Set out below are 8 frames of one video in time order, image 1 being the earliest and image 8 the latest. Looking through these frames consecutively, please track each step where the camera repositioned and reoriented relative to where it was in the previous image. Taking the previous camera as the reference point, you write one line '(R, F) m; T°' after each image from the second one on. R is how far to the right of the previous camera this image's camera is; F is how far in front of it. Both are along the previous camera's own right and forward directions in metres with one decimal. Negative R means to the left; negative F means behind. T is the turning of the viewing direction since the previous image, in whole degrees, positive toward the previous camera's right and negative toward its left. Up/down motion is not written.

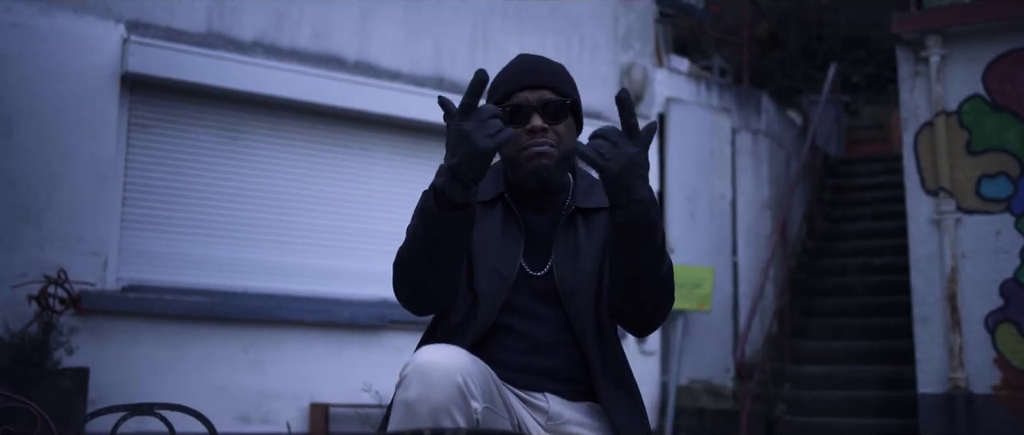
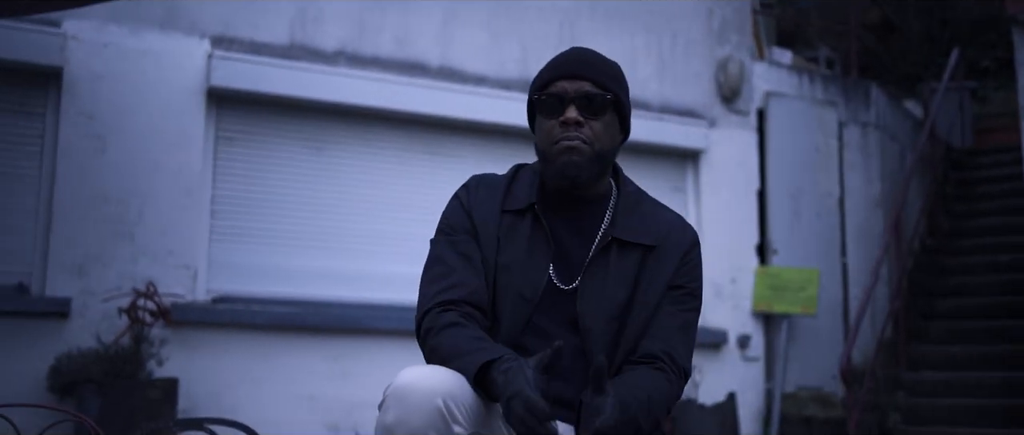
(+0.2, +0.1) m; -7°
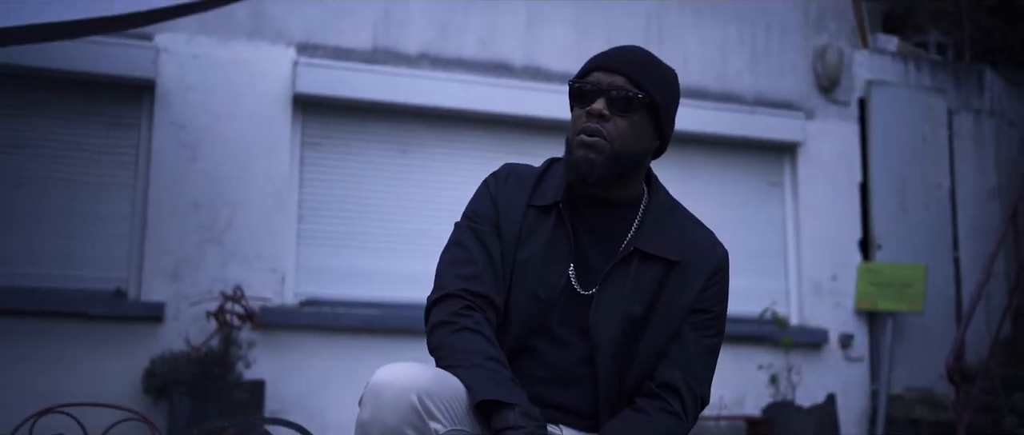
(+0.2, +0.1) m; -7°
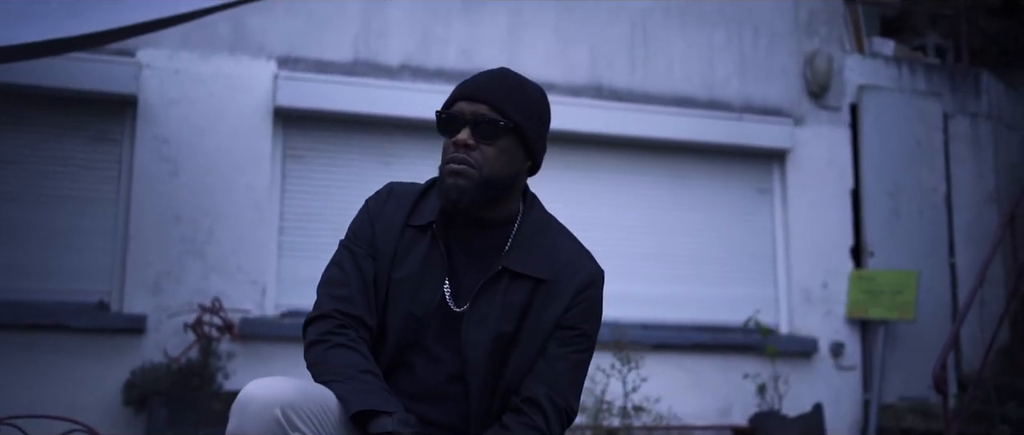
(+0.3, 0.0) m; -2°
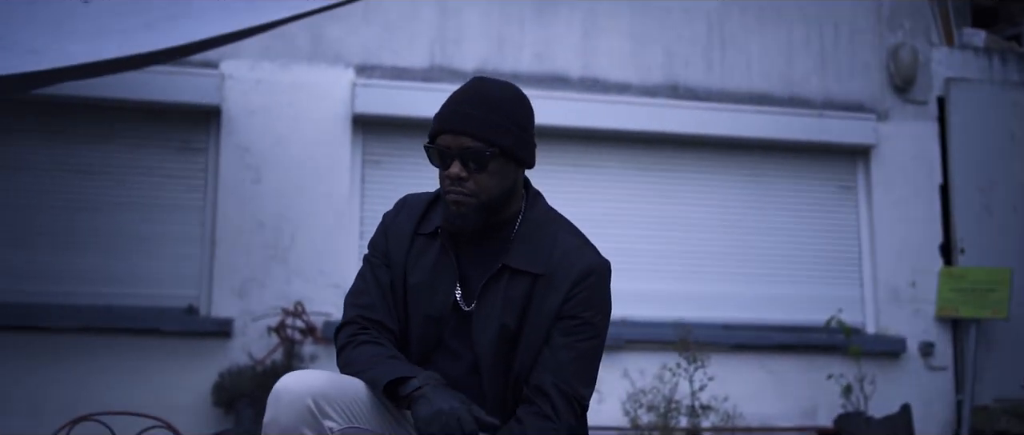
(+0.1, 0.0) m; -5°
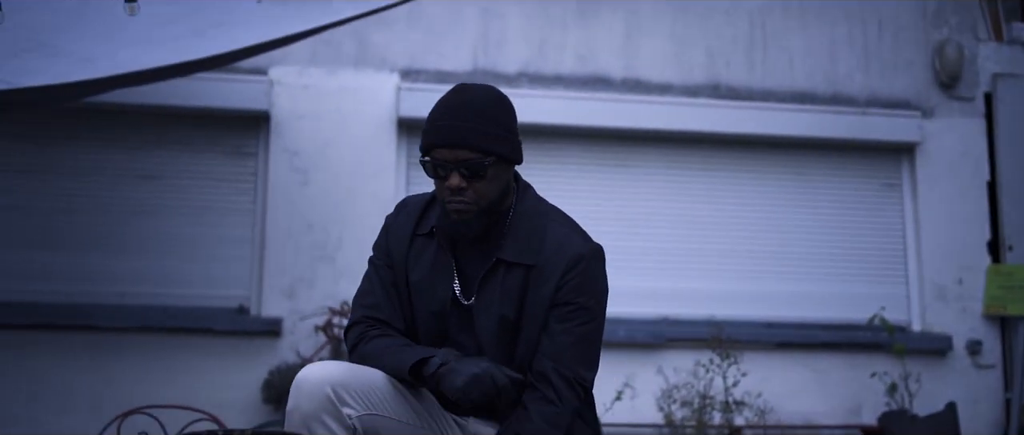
(+0.1, -0.1) m; -3°
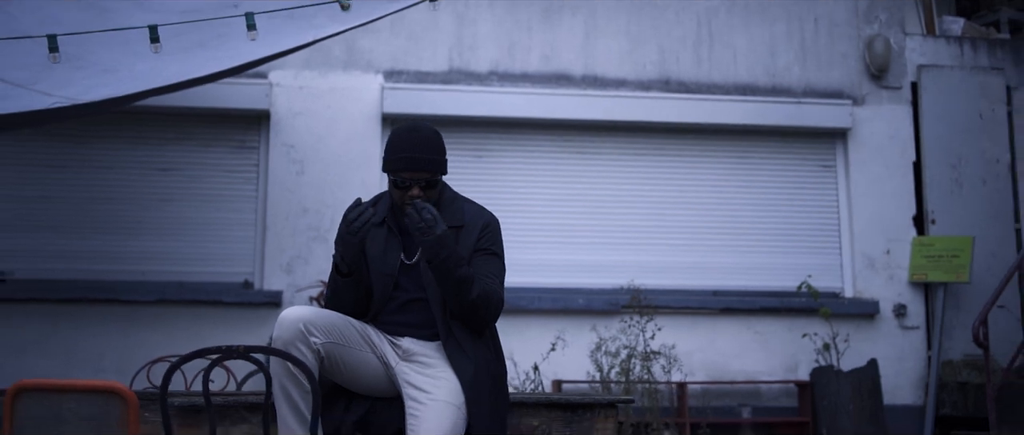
(+0.3, -0.8) m; -1°
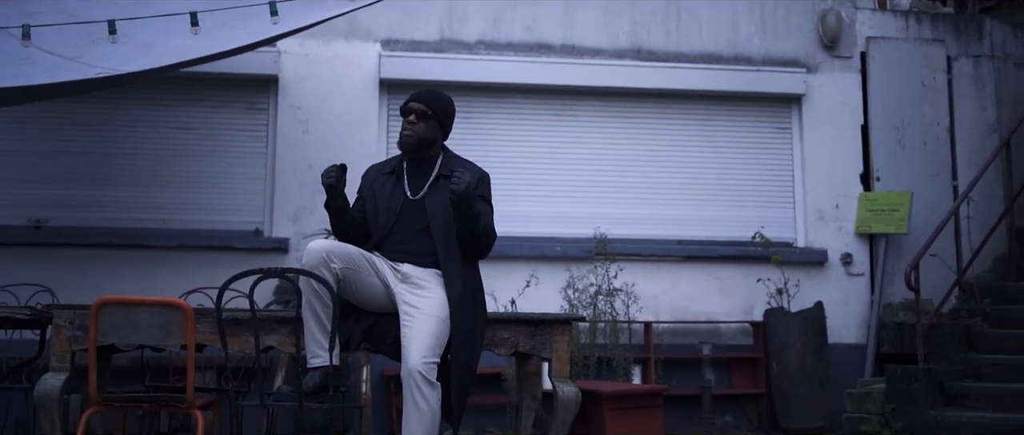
(+0.1, -0.7) m; 0°
